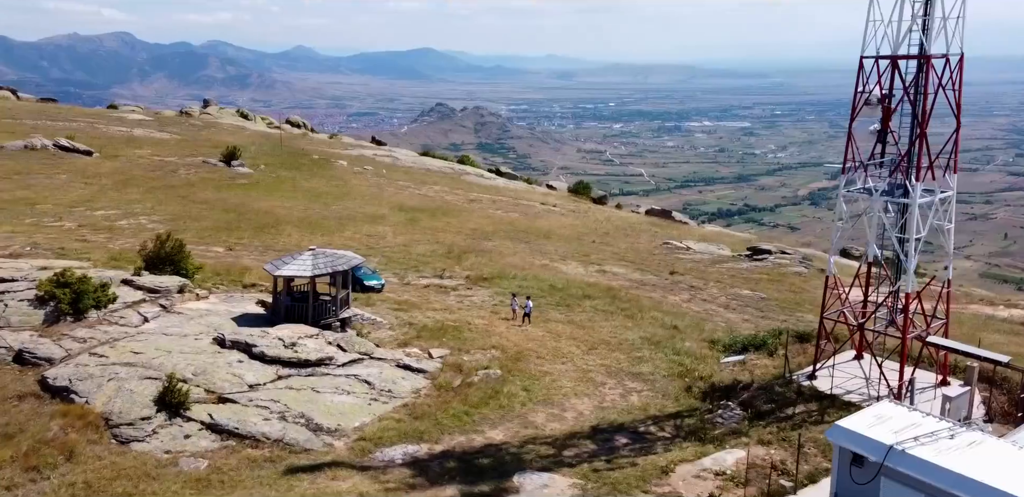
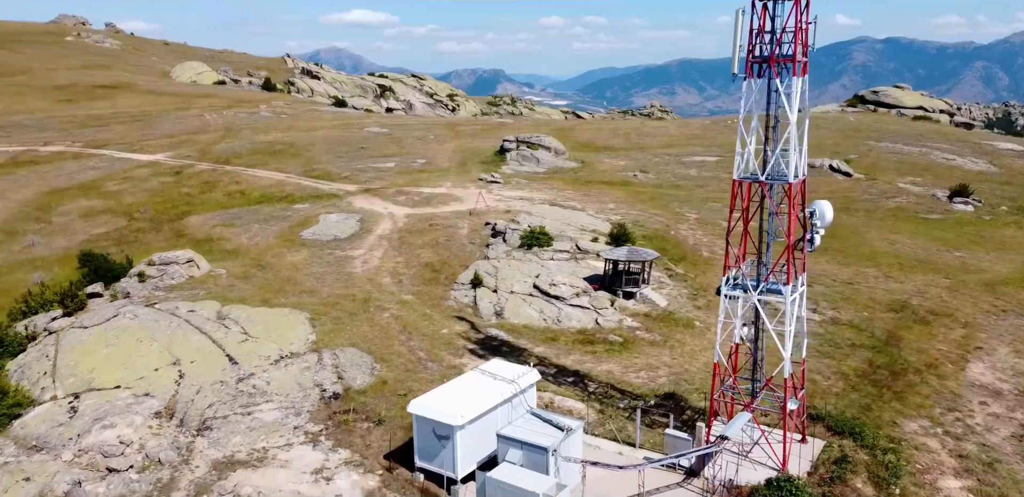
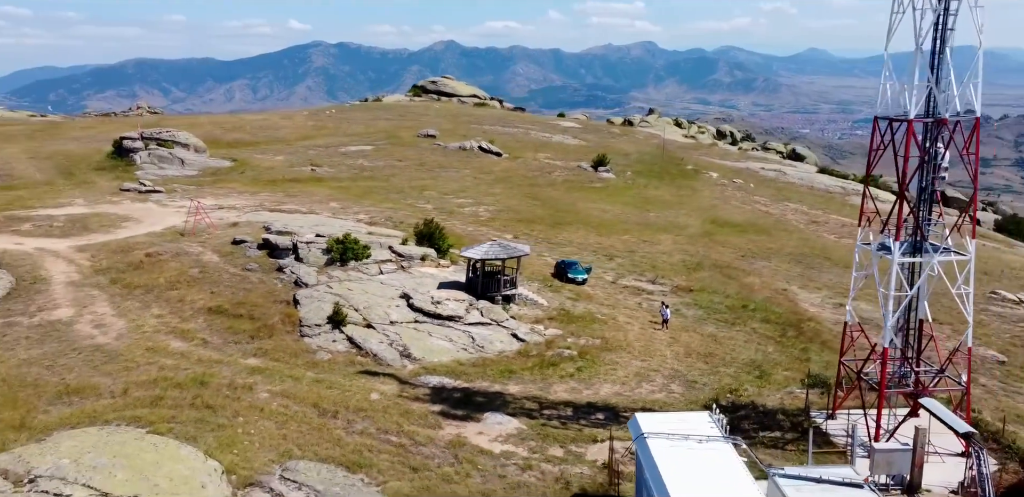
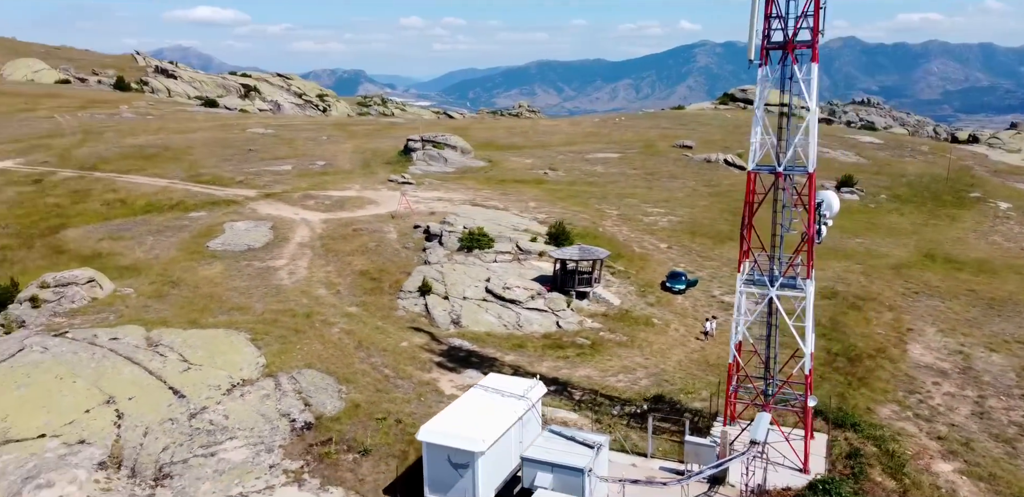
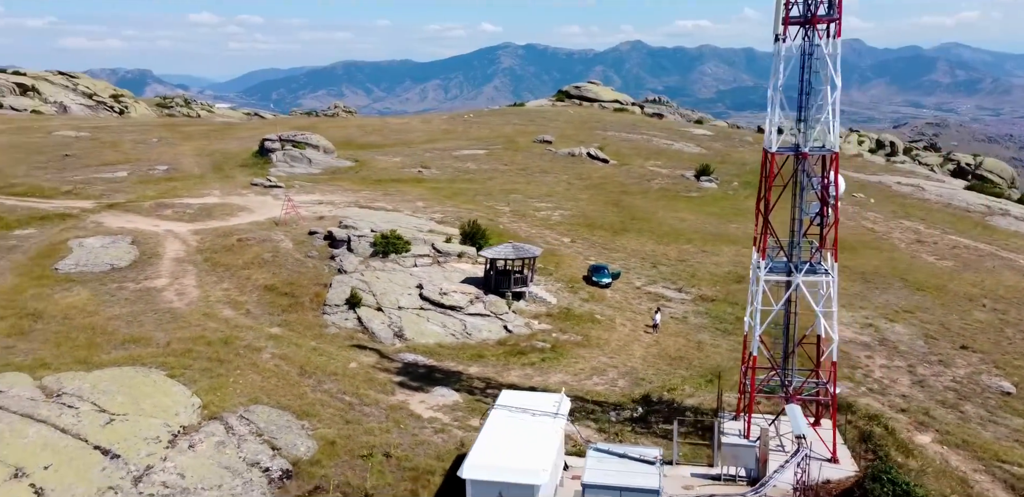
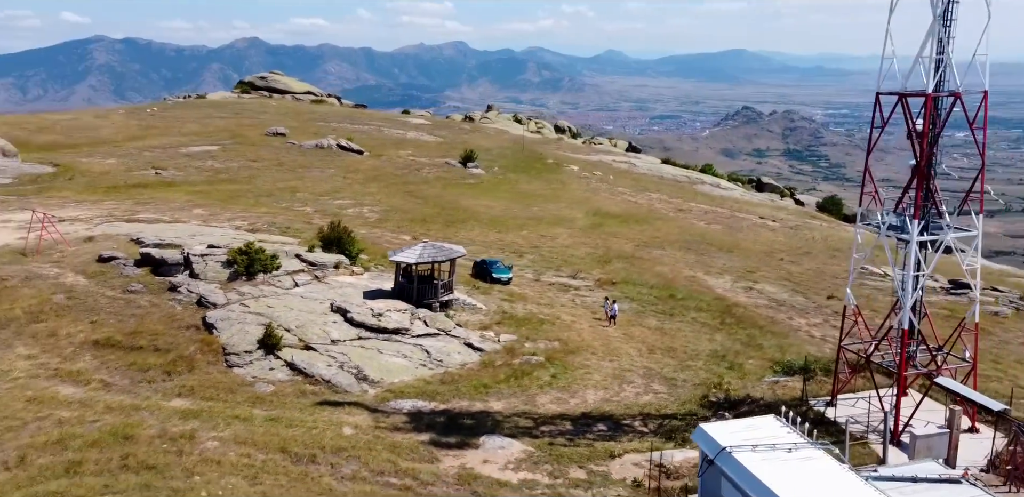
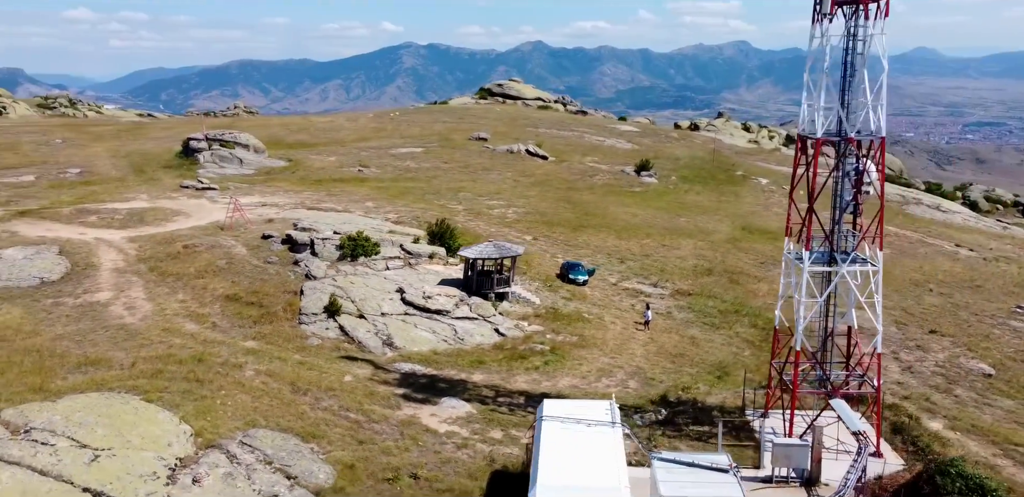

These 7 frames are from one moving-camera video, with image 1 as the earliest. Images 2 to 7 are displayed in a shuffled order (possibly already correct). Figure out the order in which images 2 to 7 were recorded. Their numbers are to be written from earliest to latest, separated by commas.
6, 3, 7, 5, 4, 2
